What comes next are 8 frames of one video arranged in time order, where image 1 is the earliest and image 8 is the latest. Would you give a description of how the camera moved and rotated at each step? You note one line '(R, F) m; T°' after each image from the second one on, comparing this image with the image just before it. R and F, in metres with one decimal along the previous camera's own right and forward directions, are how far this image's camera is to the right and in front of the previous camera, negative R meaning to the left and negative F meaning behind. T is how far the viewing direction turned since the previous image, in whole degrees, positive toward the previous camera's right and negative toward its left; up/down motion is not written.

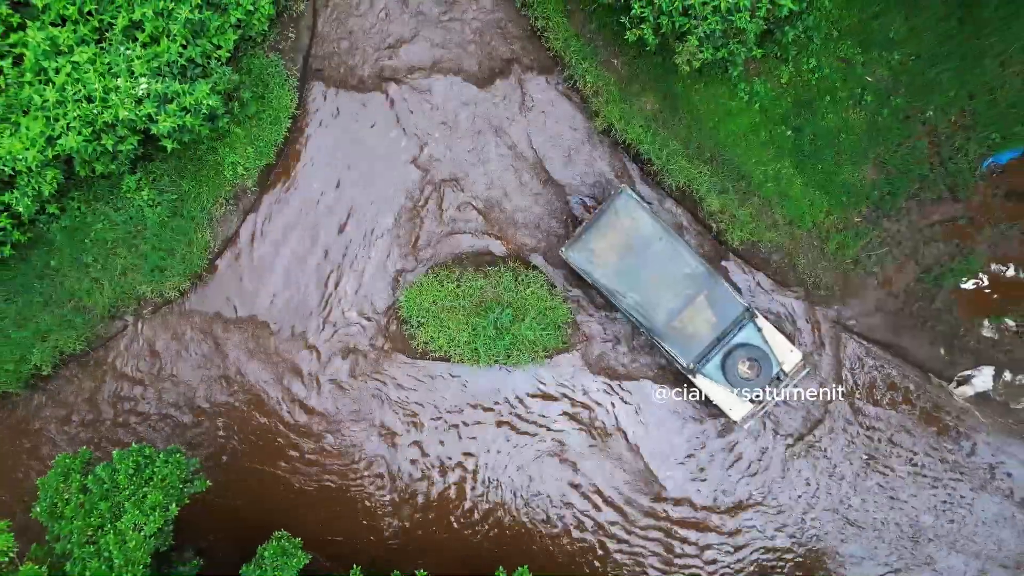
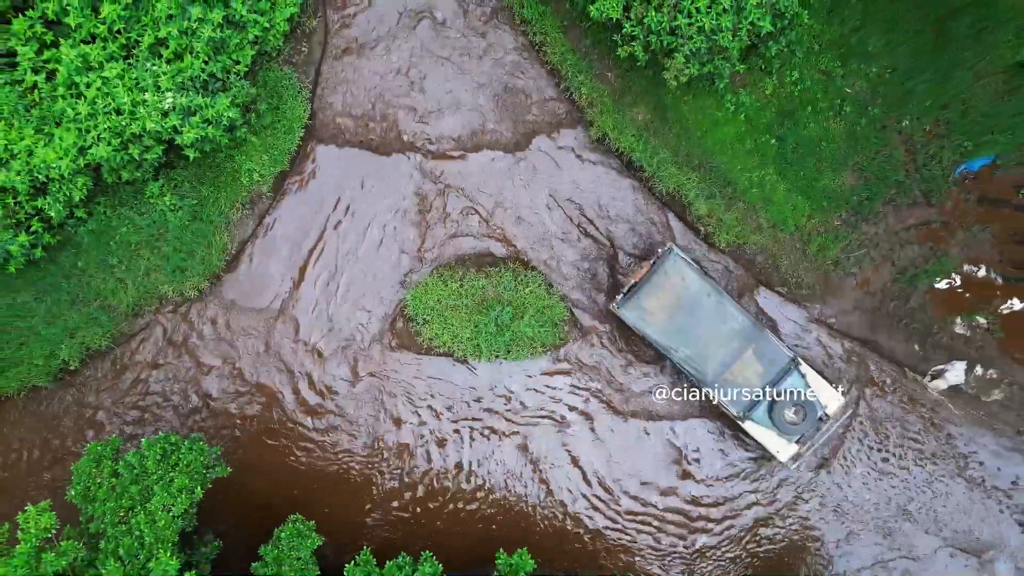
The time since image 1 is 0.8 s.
(0.0, -0.5) m; 0°
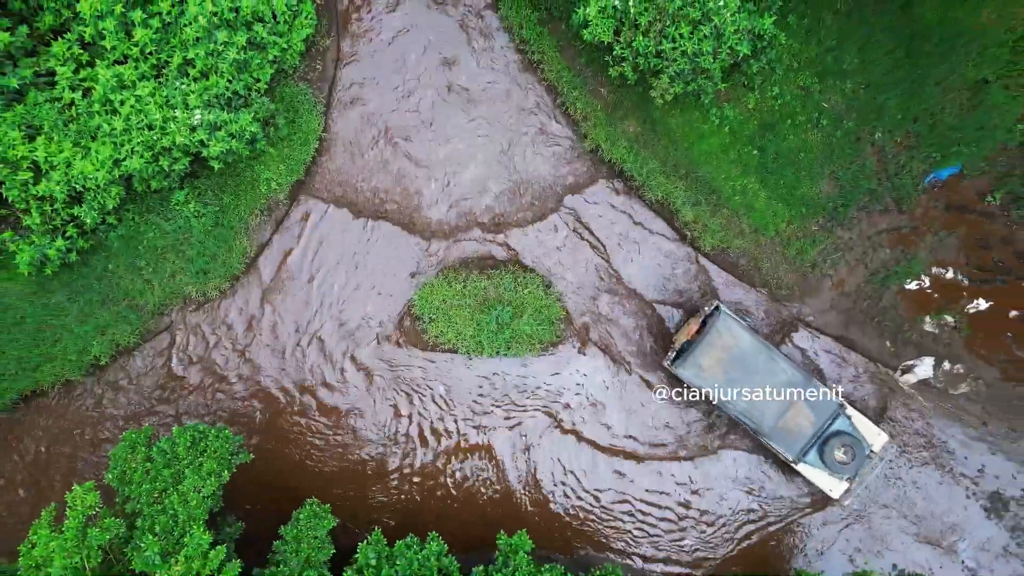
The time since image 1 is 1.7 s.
(0.0, -0.6) m; 0°
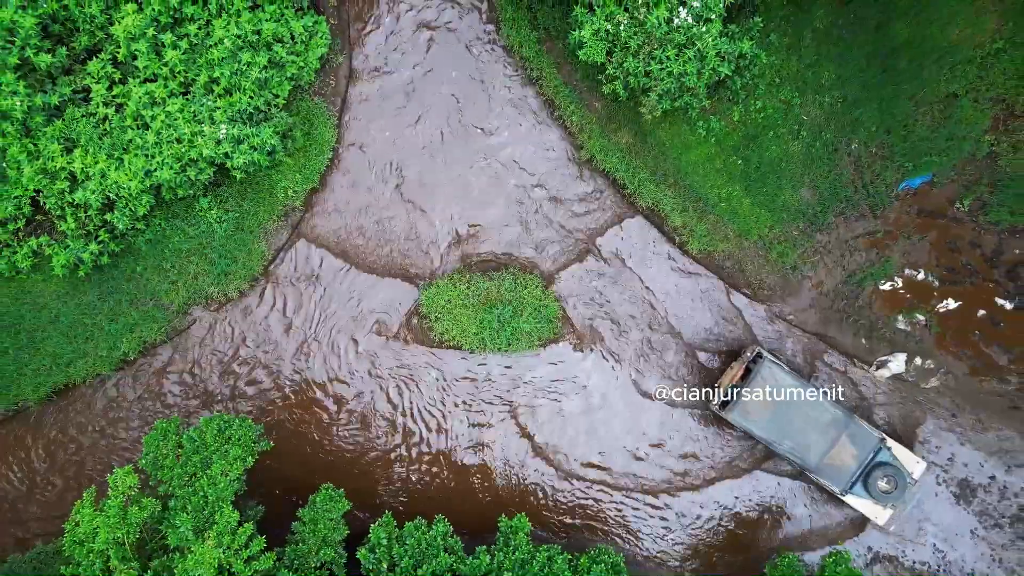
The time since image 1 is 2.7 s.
(0.0, -0.6) m; 0°
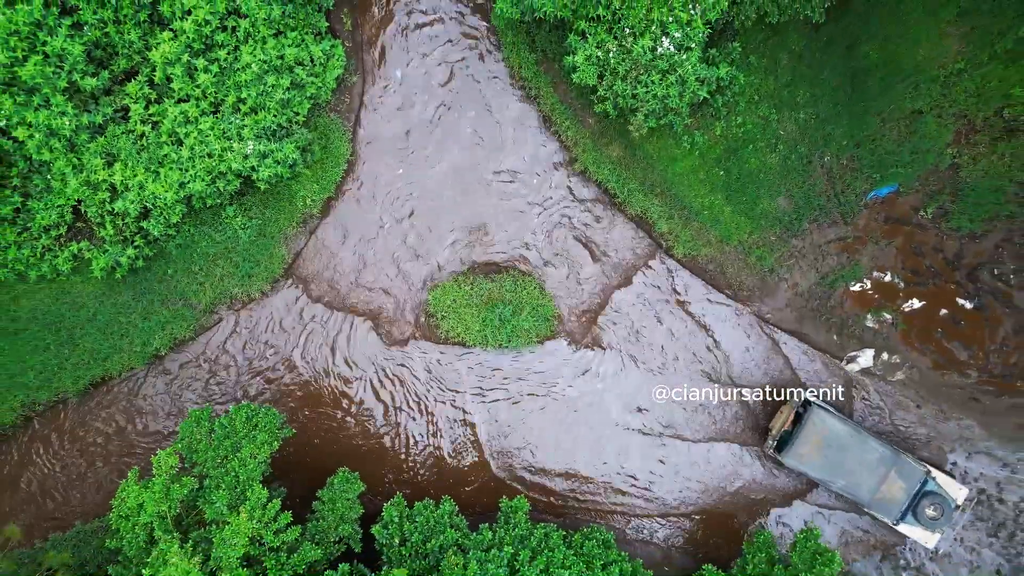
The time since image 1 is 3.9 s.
(0.0, -0.8) m; 0°
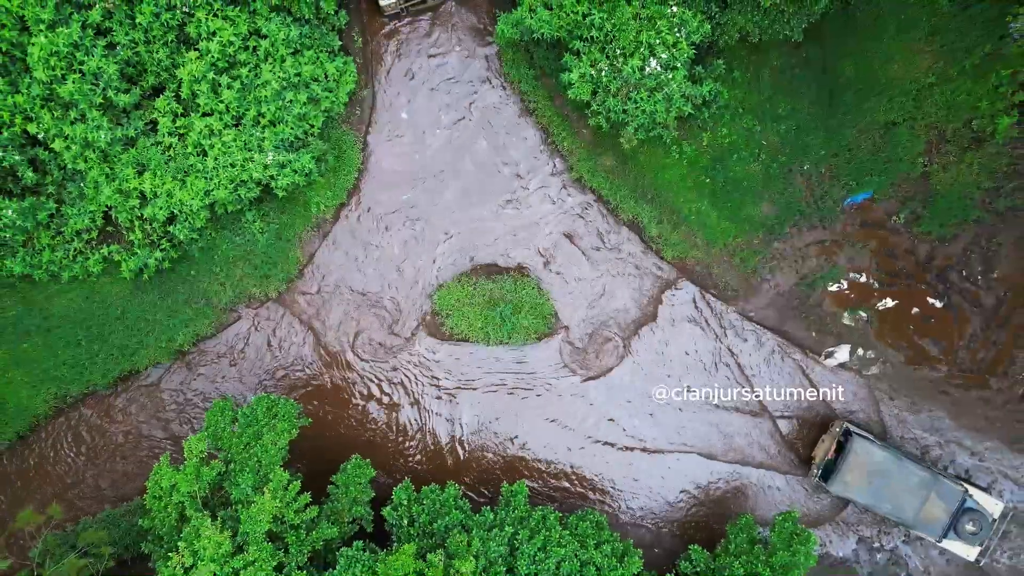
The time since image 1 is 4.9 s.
(0.0, -0.7) m; 0°
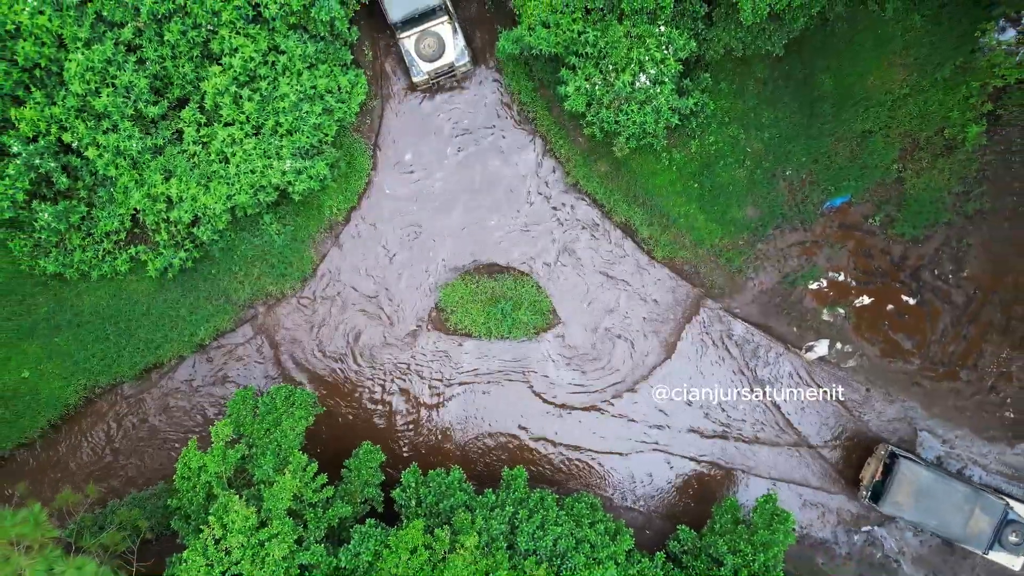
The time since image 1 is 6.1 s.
(0.0, -0.7) m; 0°
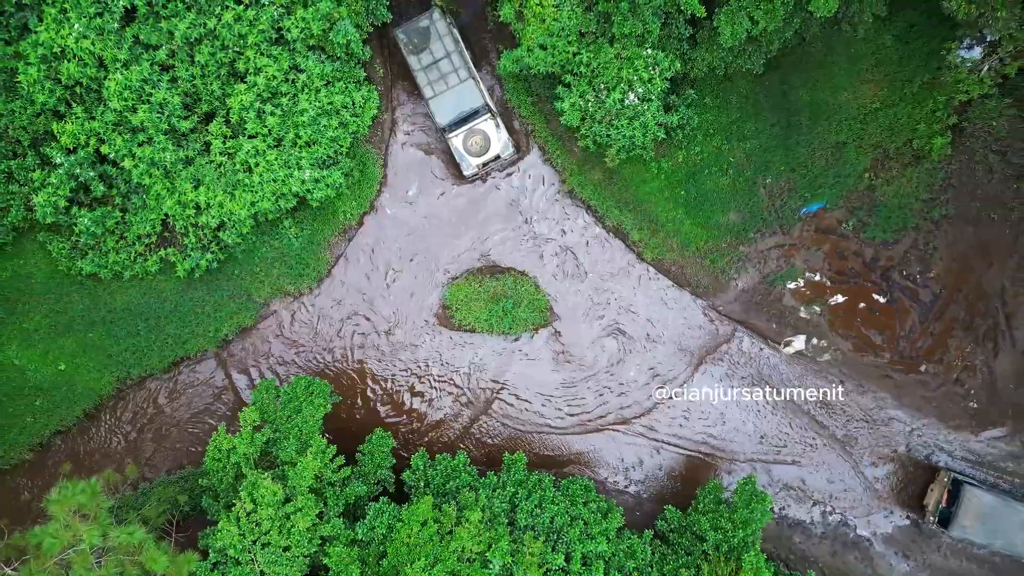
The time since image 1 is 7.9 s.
(0.0, -0.9) m; 0°
